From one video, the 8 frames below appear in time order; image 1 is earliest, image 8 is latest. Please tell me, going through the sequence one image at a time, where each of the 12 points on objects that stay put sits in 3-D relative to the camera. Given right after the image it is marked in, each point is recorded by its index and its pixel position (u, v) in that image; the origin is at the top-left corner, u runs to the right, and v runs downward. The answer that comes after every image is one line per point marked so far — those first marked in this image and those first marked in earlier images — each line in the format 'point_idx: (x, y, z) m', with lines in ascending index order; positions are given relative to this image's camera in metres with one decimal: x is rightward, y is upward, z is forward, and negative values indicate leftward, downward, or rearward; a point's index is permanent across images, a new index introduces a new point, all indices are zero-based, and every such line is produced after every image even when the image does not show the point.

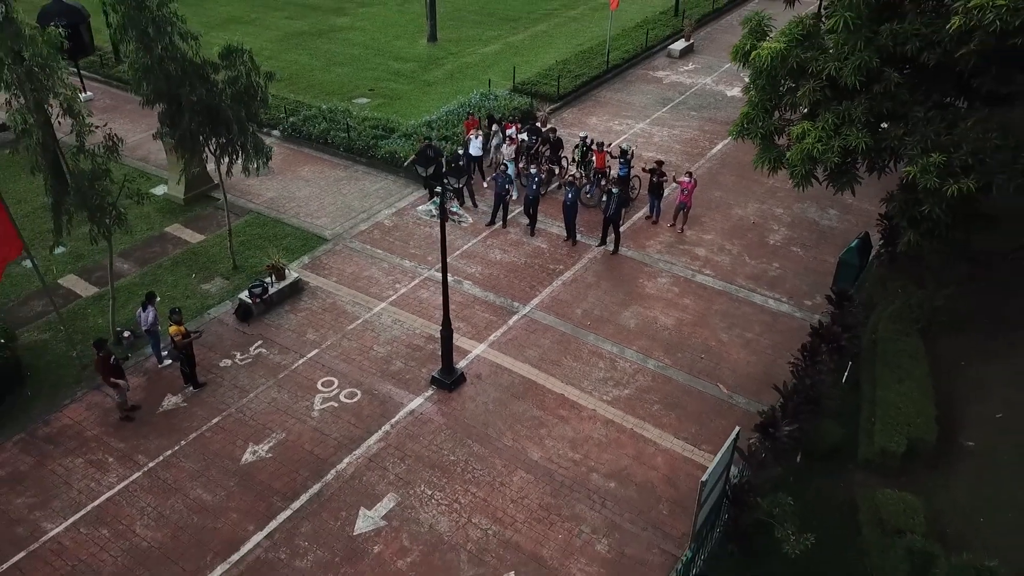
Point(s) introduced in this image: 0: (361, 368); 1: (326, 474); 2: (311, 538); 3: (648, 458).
0: (-1.9, -1.0, +10.1) m
1: (-2.0, -2.0, +8.7) m
2: (-2.0, -2.5, +8.0) m
3: (+1.5, -1.9, +8.8) m
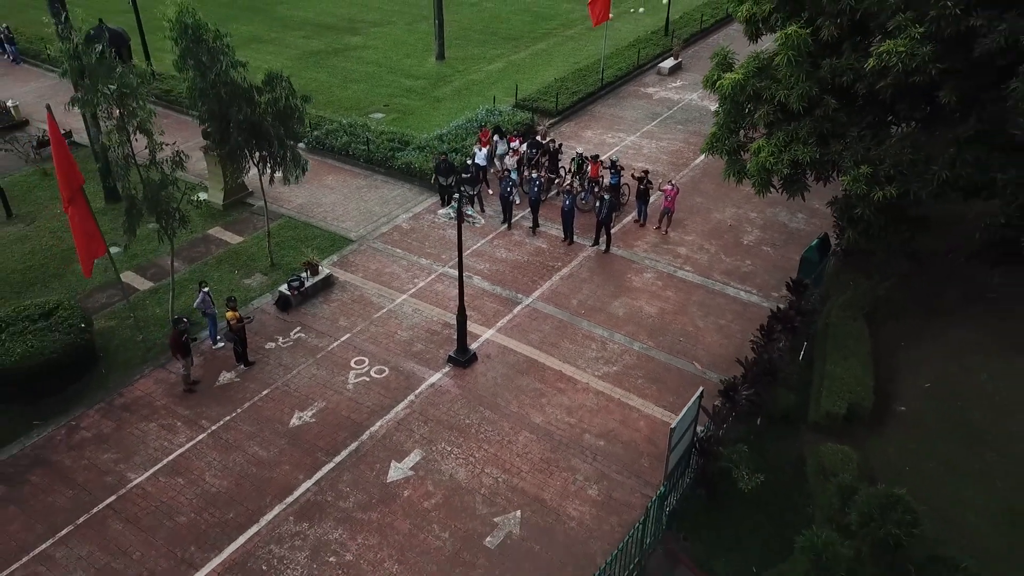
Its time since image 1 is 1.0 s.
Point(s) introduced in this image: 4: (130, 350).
0: (-1.8, -0.9, +11.8) m
1: (-1.9, -1.9, +10.3) m
2: (-1.9, -2.3, +9.7) m
3: (+1.6, -1.7, +10.5) m
4: (-5.7, -0.9, +11.9) m
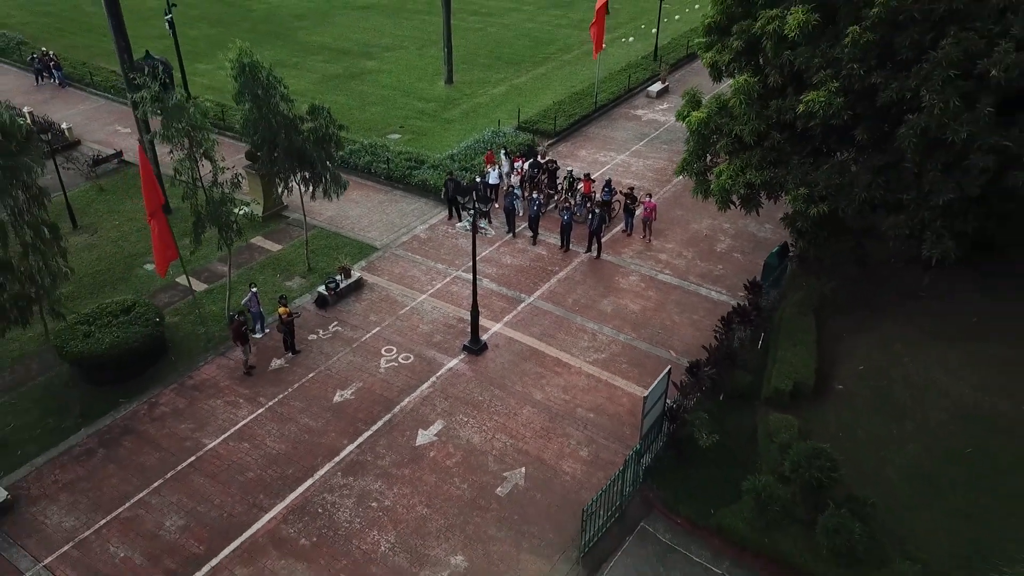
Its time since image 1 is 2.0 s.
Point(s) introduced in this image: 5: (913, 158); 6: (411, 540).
0: (-1.7, -0.9, +14.0) m
1: (-1.8, -1.9, +12.5) m
2: (-1.8, -2.3, +11.8) m
3: (+1.7, -1.7, +12.6) m
4: (-5.6, -0.9, +14.1) m
5: (+4.6, +1.5, +9.2) m
6: (-1.3, -3.3, +10.4) m
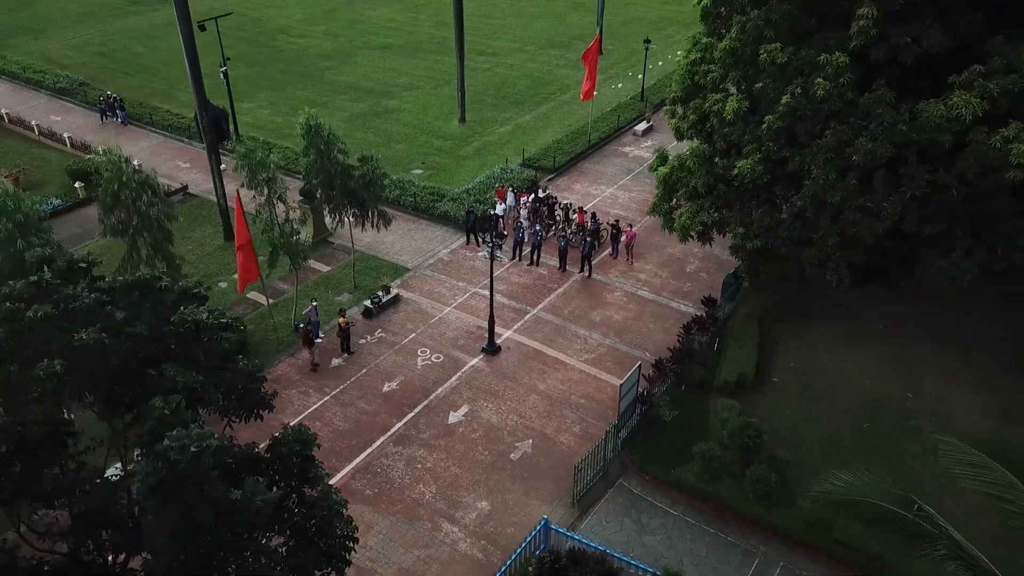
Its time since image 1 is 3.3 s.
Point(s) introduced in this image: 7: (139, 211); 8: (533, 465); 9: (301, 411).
0: (-1.5, -1.2, +17.6) m
1: (-1.7, -2.2, +16.1) m
2: (-1.7, -2.6, +15.5) m
3: (+1.9, -2.0, +16.3) m
4: (-5.4, -1.2, +17.7) m
5: (+4.8, +1.2, +12.9) m
6: (-1.1, -3.5, +14.0) m
7: (-6.8, +1.4, +14.8) m
8: (+0.4, -3.2, +14.6) m
9: (-4.2, -2.4, +15.8) m
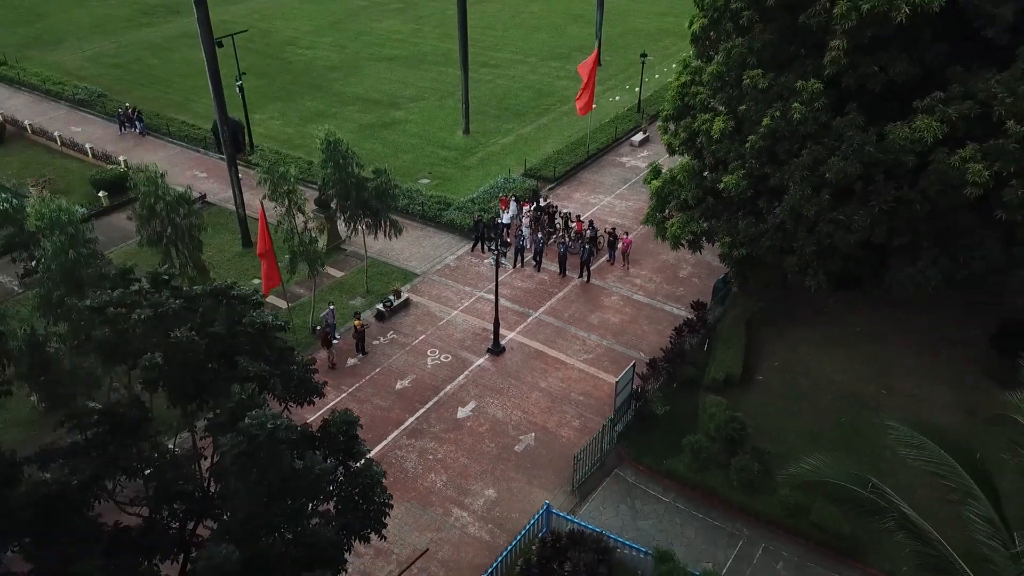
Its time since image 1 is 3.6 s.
0: (-1.5, -1.3, +18.8) m
1: (-1.6, -2.3, +17.4) m
2: (-1.6, -2.7, +16.7) m
3: (+1.9, -2.1, +17.5) m
4: (-5.3, -1.3, +19.0) m
5: (+4.9, +1.1, +14.1) m
6: (-1.0, -3.6, +15.3) m
7: (-6.7, +1.3, +16.0) m
8: (+0.5, -3.3, +15.8) m
9: (-4.1, -2.5, +17.1) m
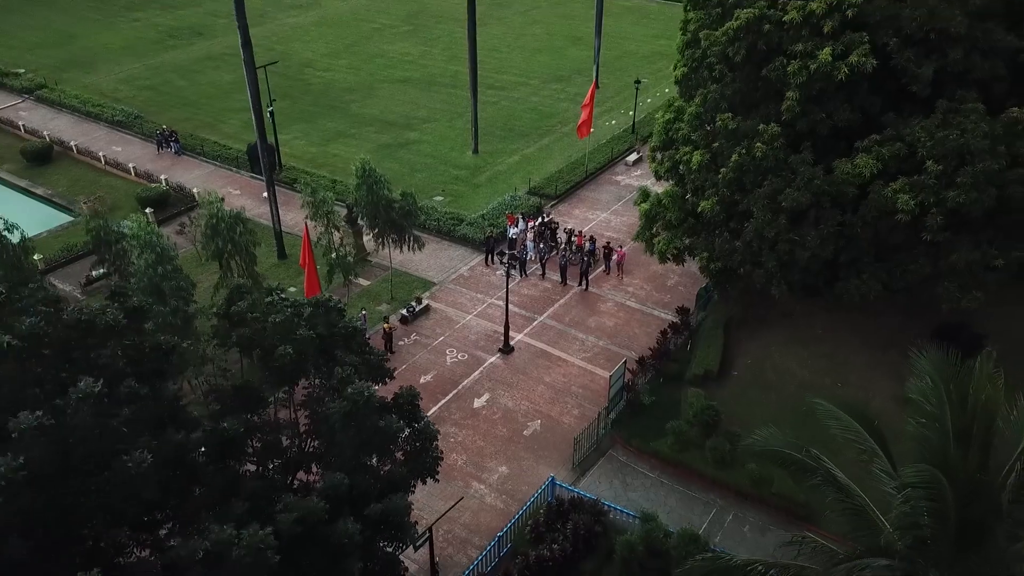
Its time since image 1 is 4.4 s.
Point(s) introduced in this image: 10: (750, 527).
0: (-1.2, -1.5, +21.6) m
1: (-1.4, -2.5, +20.1) m
2: (-1.4, -2.9, +19.4) m
3: (+2.2, -2.3, +20.2) m
4: (-5.1, -1.6, +21.7) m
5: (+5.1, +1.0, +16.9) m
6: (-0.8, -3.8, +18.0) m
7: (-6.5, +1.1, +18.8) m
8: (+0.7, -3.5, +18.5) m
9: (-3.9, -2.7, +19.8) m
10: (+4.8, -4.8, +16.2) m
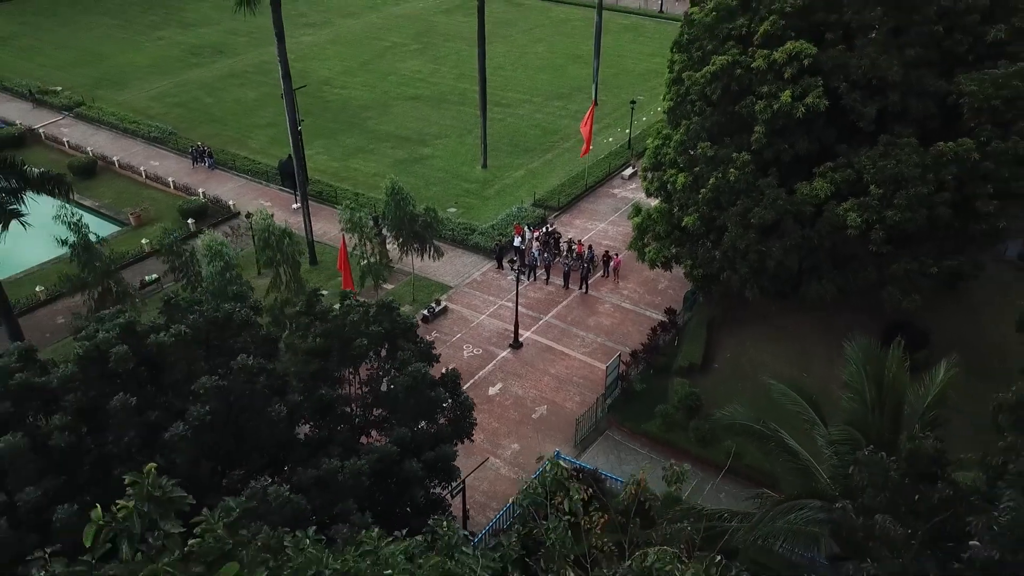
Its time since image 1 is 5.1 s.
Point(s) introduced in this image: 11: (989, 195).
0: (-1.0, -1.6, +24.6) m
1: (-1.1, -2.6, +23.1) m
2: (-1.1, -3.0, +22.4) m
3: (+2.4, -2.4, +23.2) m
4: (-4.8, -1.7, +24.7) m
5: (+5.4, +0.9, +19.9) m
6: (-0.5, -3.9, +20.9) m
7: (-6.2, +1.0, +21.7) m
8: (+1.0, -3.6, +21.5) m
9: (-3.6, -2.8, +22.8) m
10: (+5.1, -4.9, +19.2) m
11: (+10.3, +2.0, +17.4) m
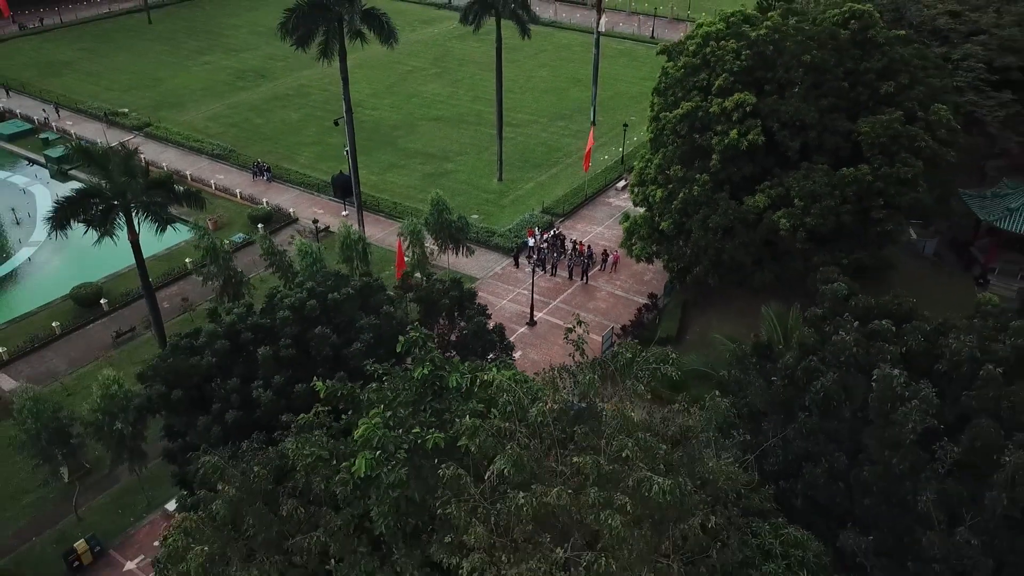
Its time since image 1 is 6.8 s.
0: (-0.3, -1.2, +31.1) m
1: (-0.4, -2.2, +29.6) m
2: (-0.4, -2.6, +28.9) m
3: (+3.1, -2.0, +29.8) m
4: (-4.2, -1.3, +31.2) m
5: (+6.0, +1.3, +26.5) m
6: (+0.1, -3.5, +27.5) m
7: (-5.6, +1.4, +28.3) m
8: (+1.6, -3.2, +28.0) m
9: (-2.9, -2.4, +29.3) m
10: (+5.7, -4.5, +25.7) m
11: (+11.0, +2.4, +24.0) m
